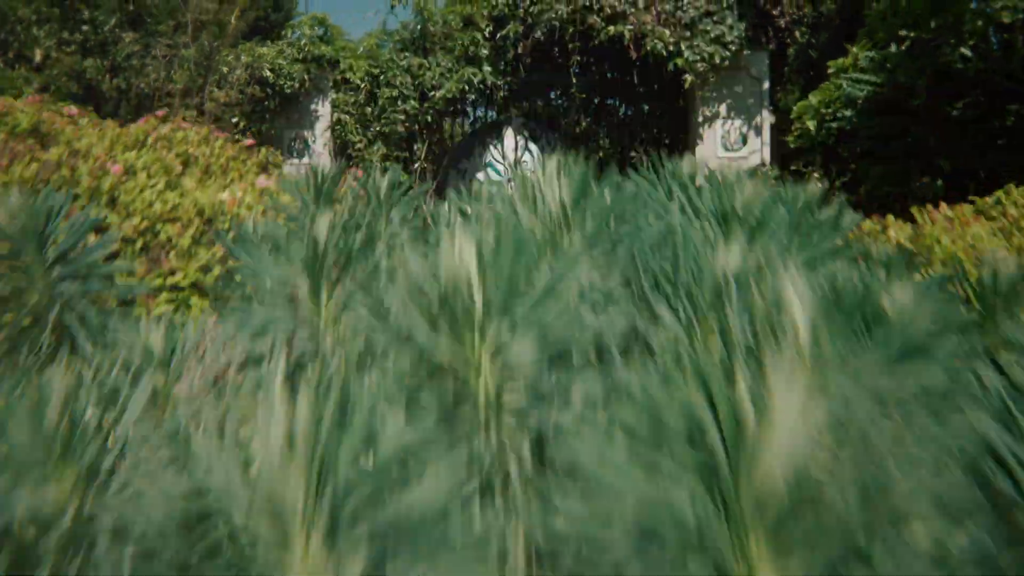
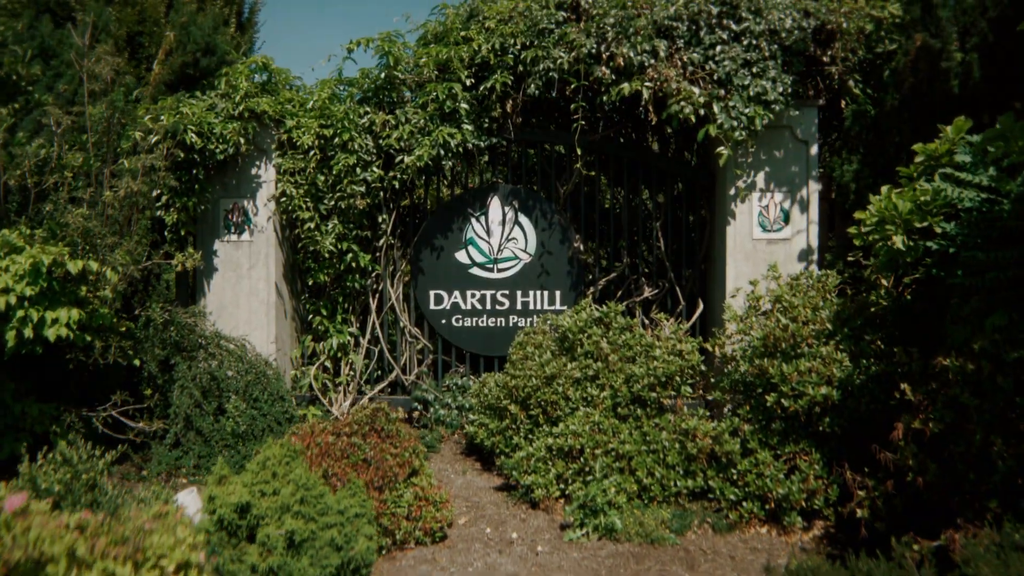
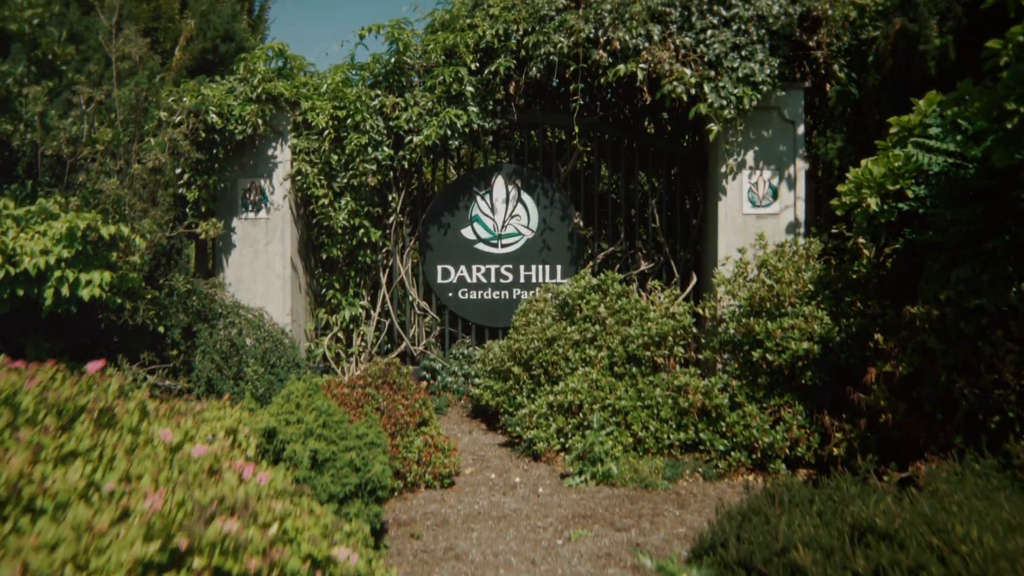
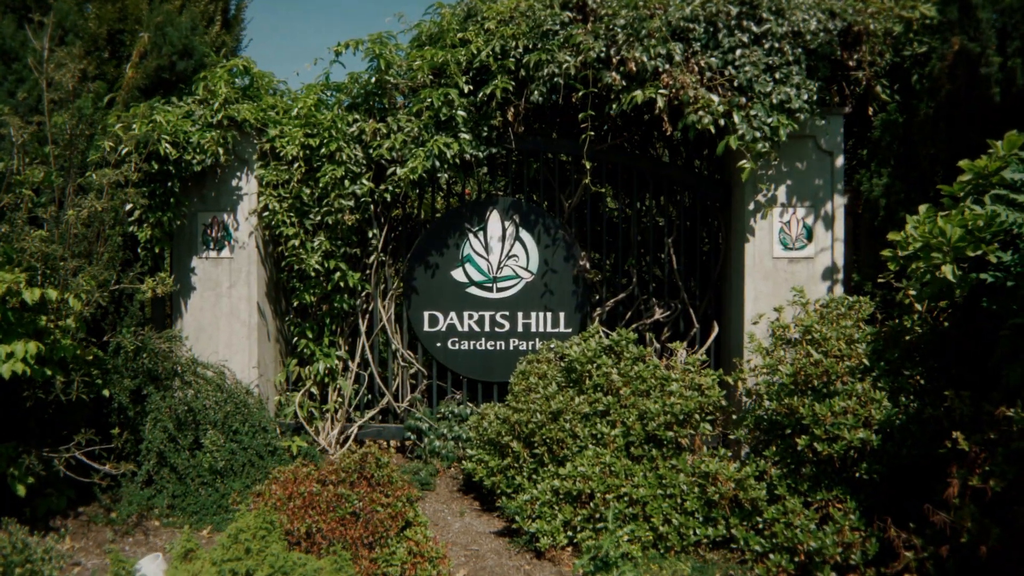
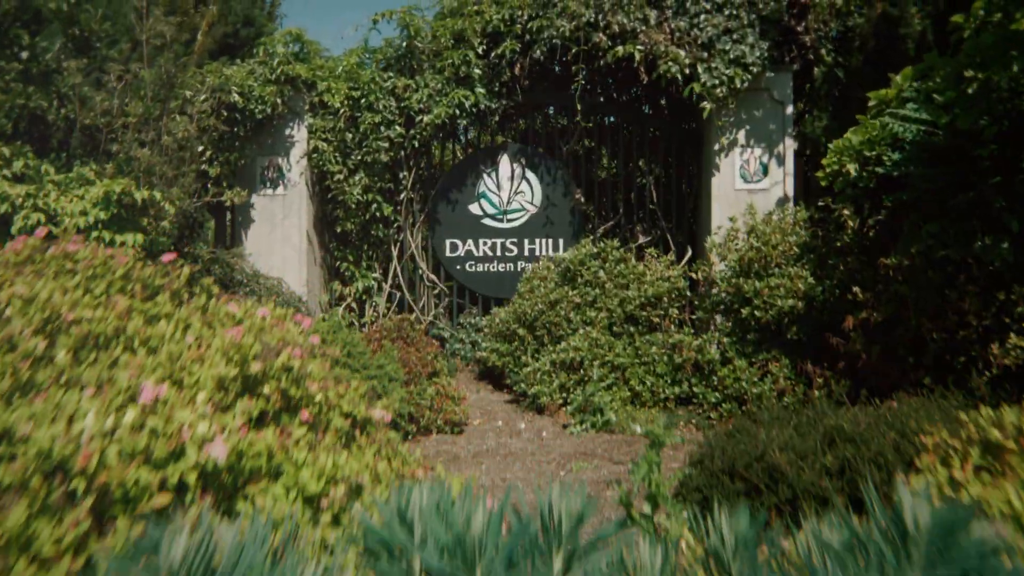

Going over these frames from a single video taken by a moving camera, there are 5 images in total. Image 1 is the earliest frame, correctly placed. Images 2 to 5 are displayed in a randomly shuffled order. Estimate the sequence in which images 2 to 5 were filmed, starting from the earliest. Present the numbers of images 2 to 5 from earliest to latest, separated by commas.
5, 3, 2, 4
